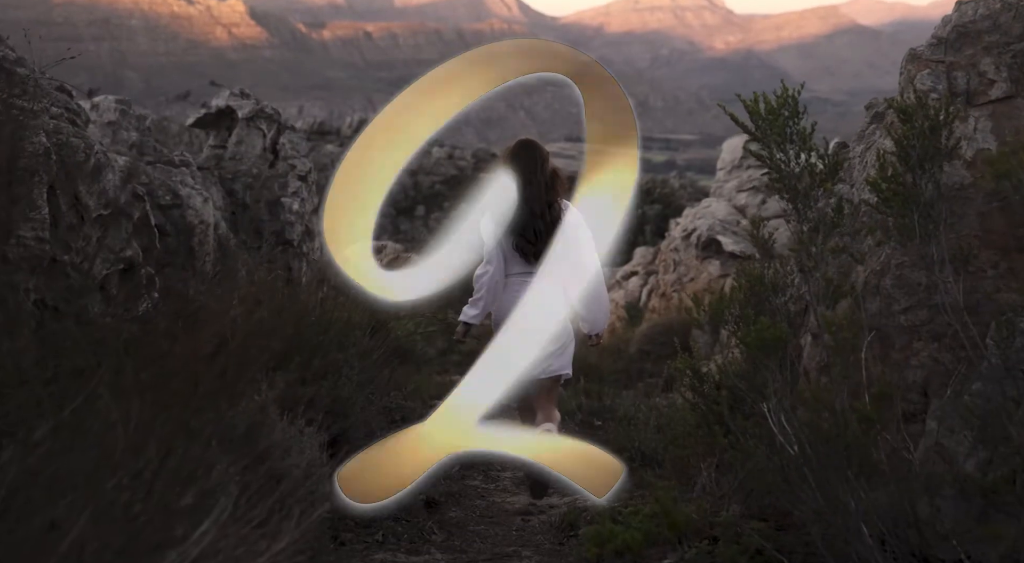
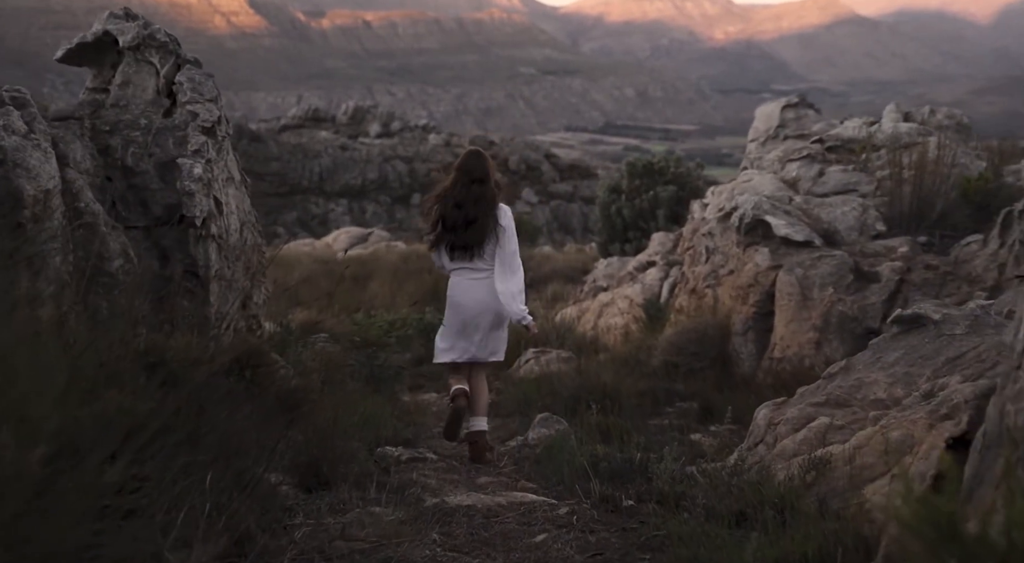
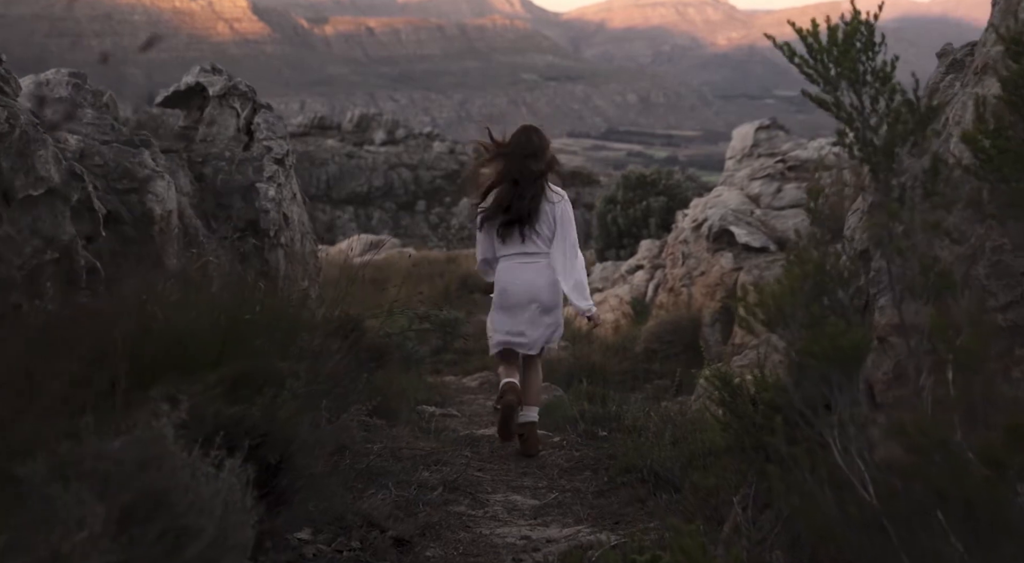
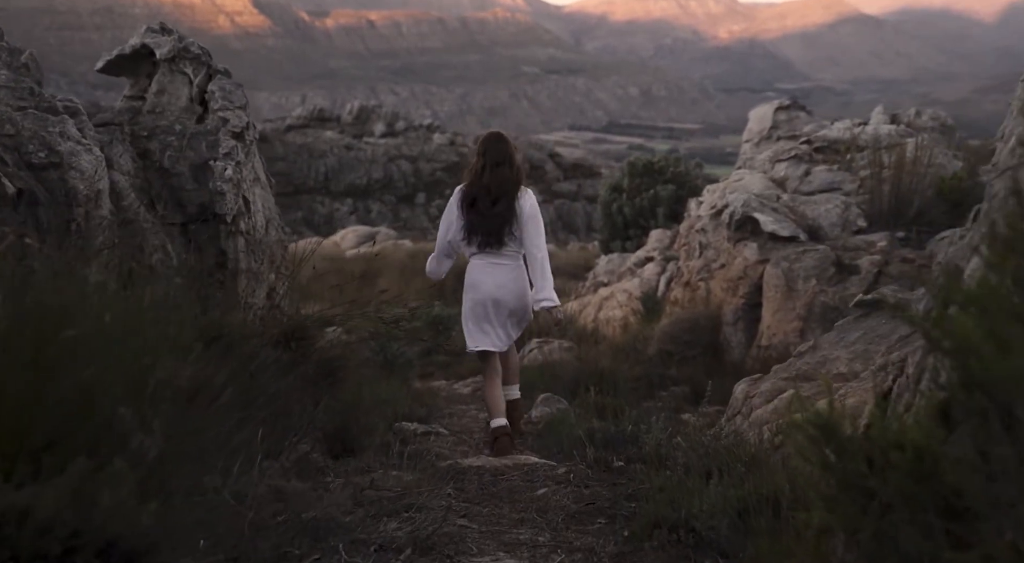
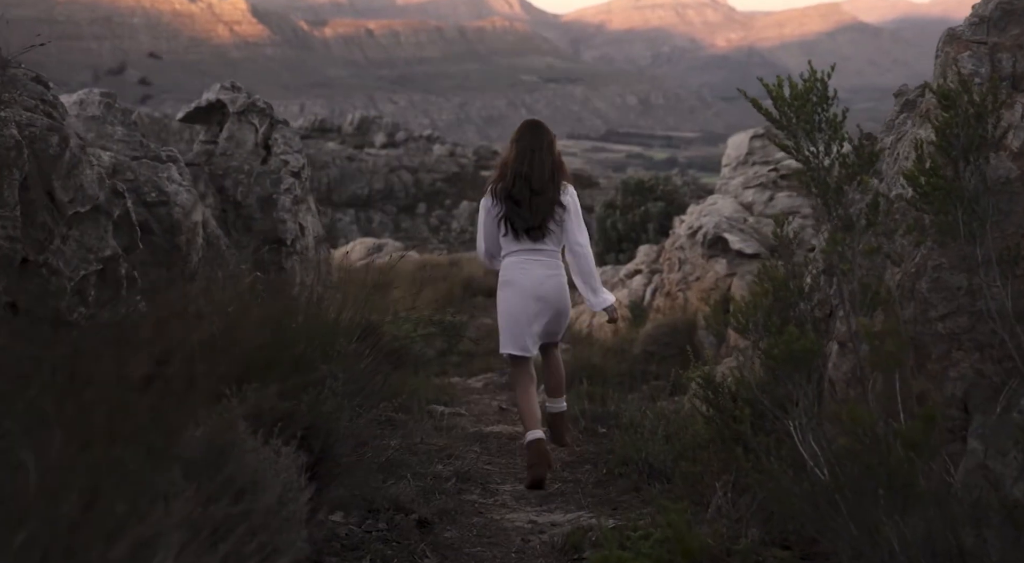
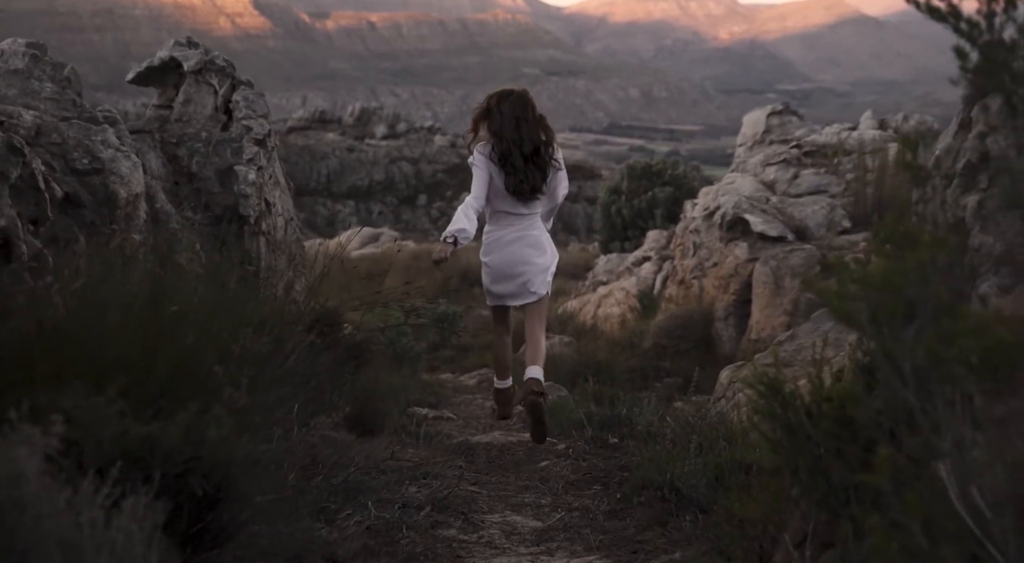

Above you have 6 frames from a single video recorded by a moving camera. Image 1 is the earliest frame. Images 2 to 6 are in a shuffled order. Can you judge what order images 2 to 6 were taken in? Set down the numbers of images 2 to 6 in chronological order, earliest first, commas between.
5, 3, 6, 4, 2
